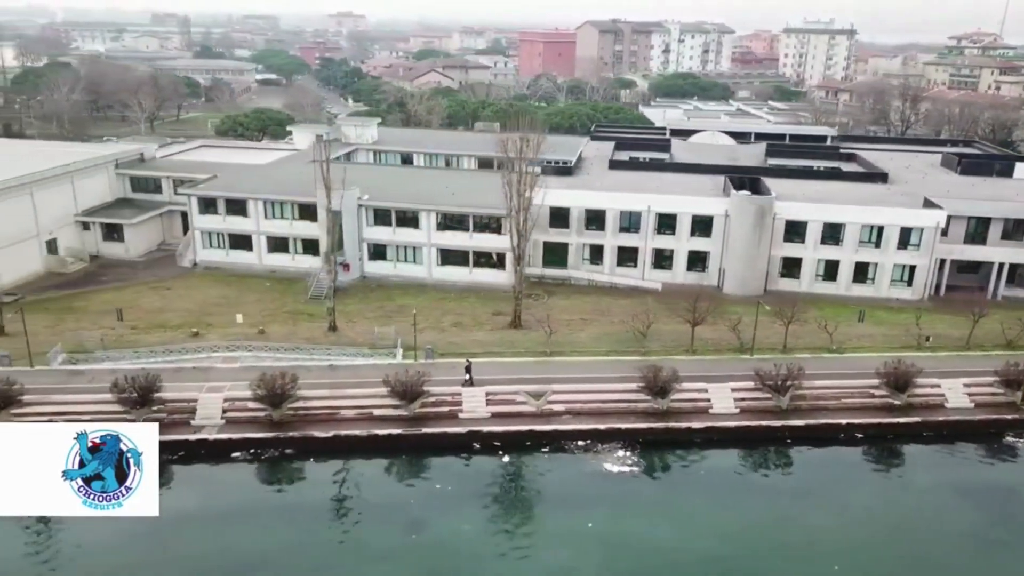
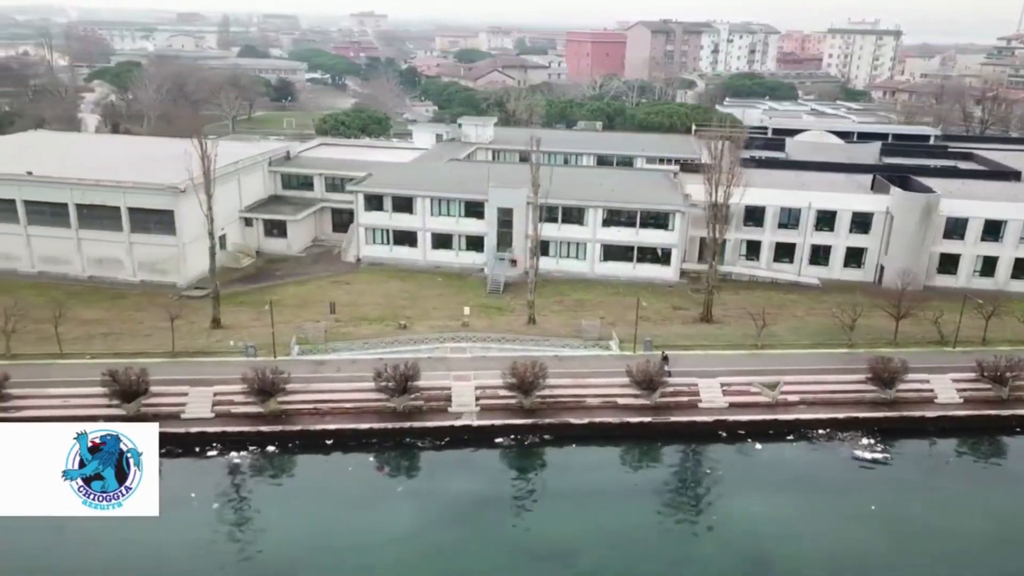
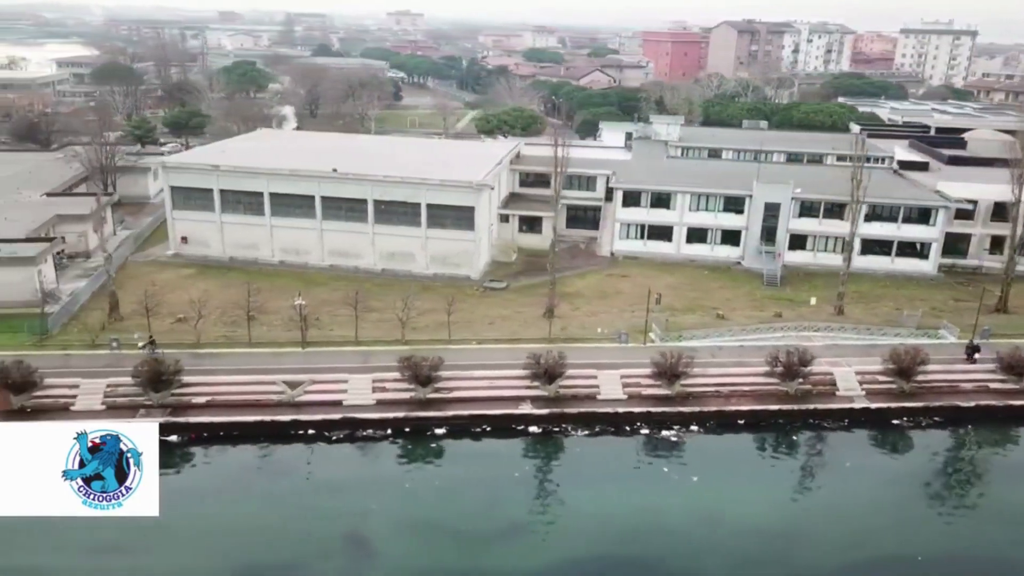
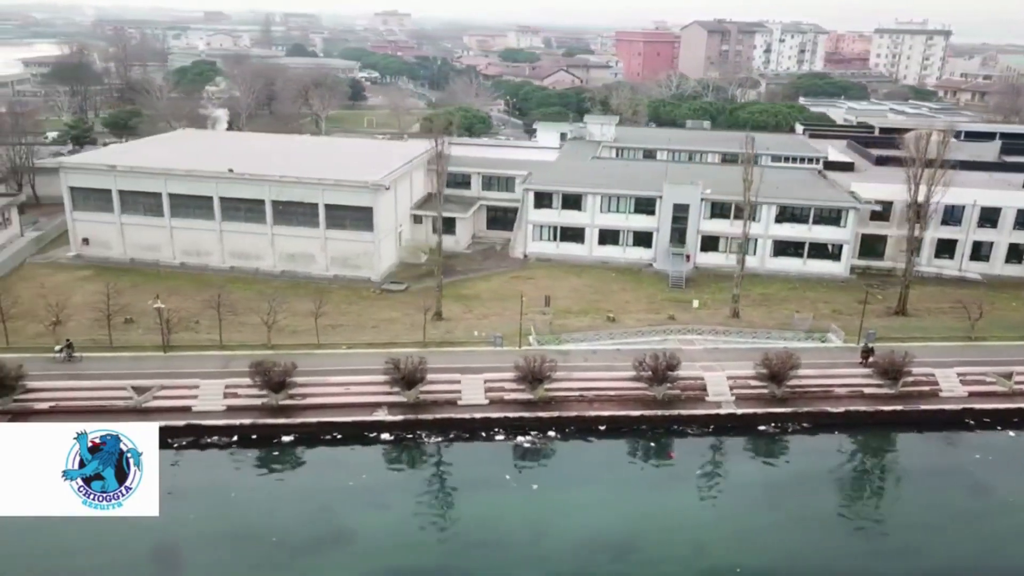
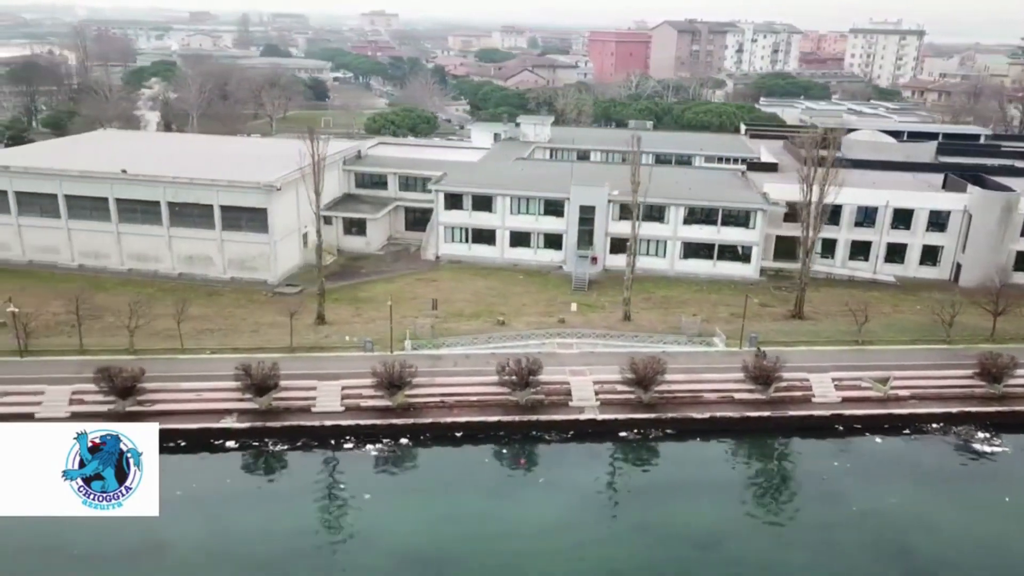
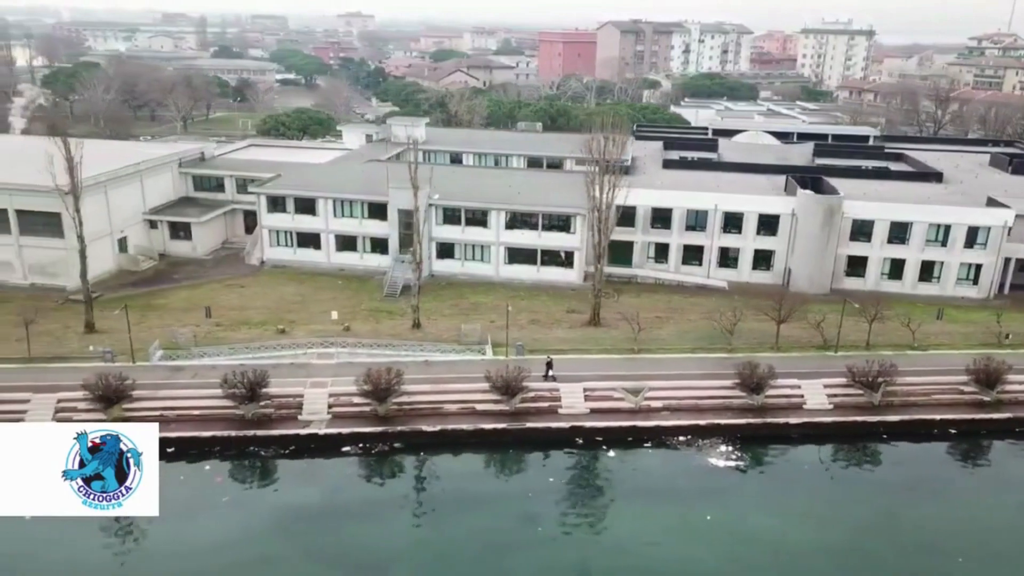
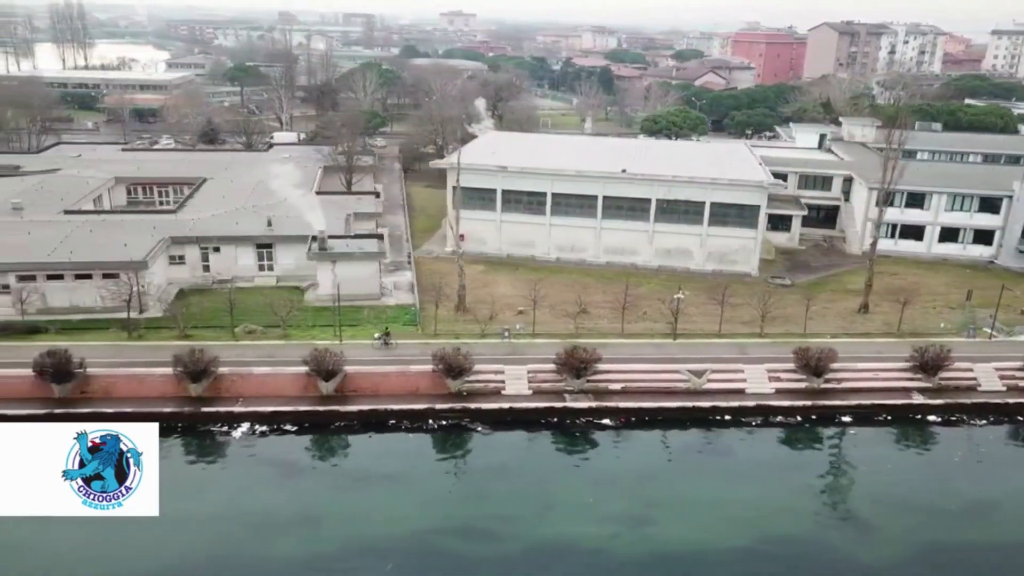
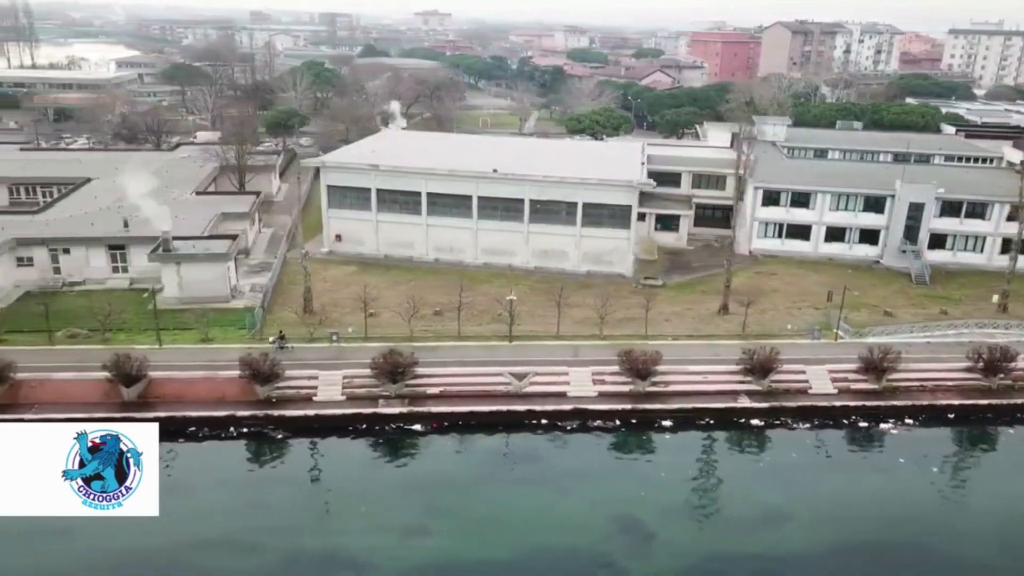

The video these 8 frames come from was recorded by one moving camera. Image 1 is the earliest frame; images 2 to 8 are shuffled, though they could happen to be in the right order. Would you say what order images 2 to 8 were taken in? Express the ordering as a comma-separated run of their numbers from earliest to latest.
6, 2, 5, 4, 3, 8, 7
